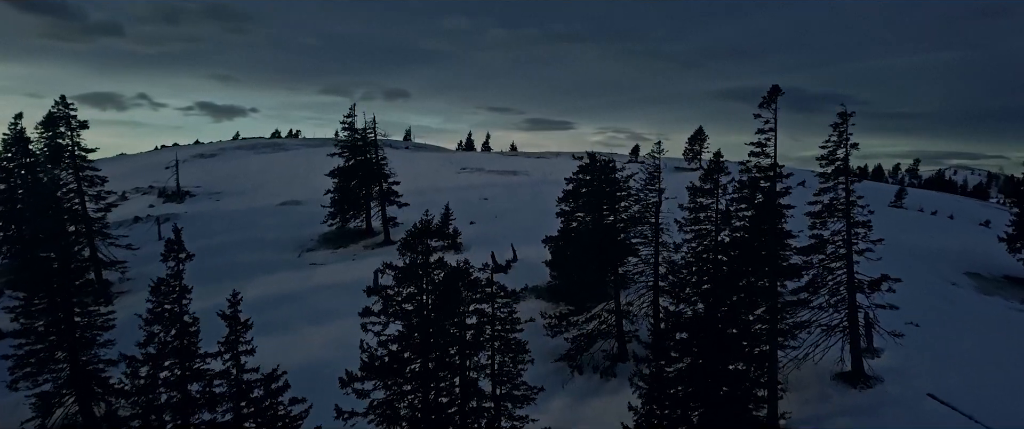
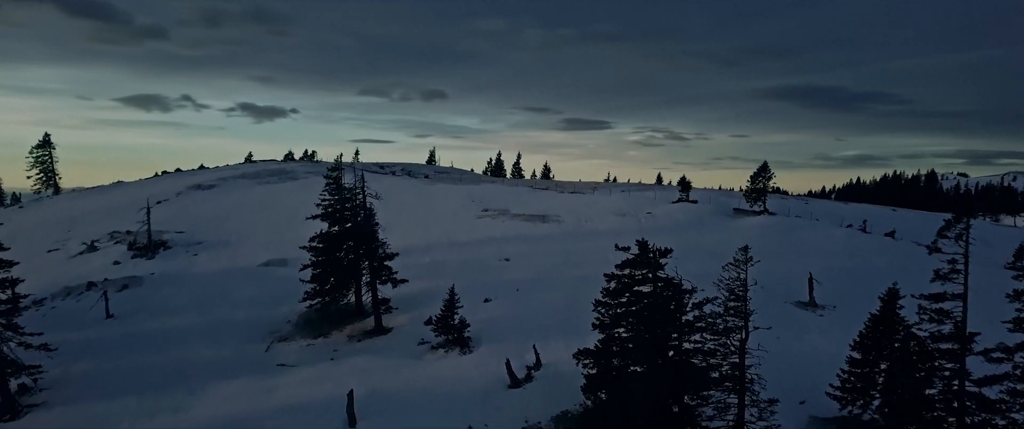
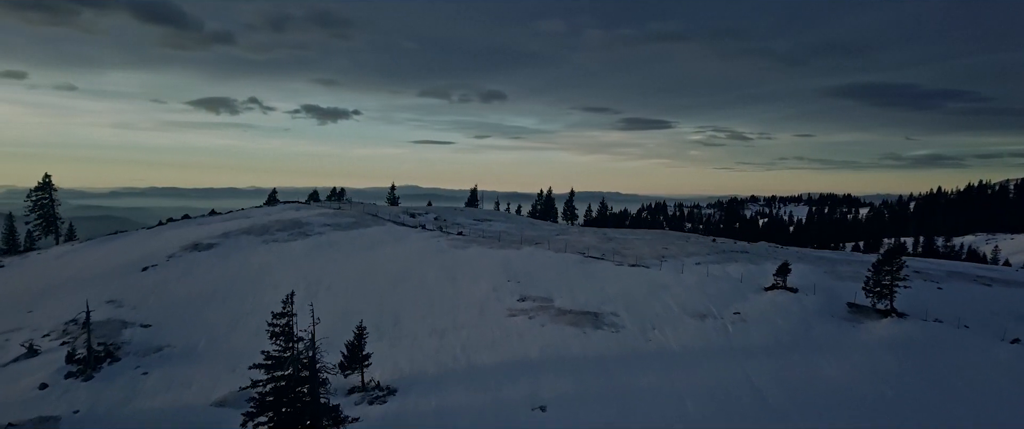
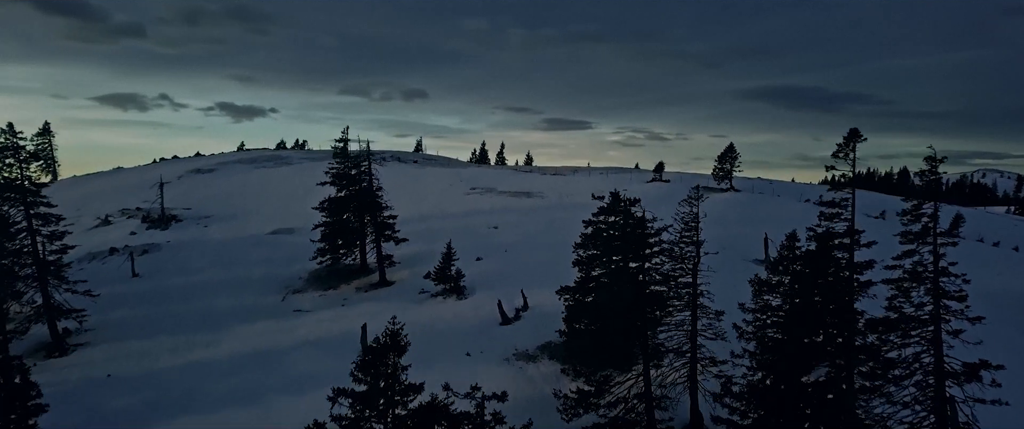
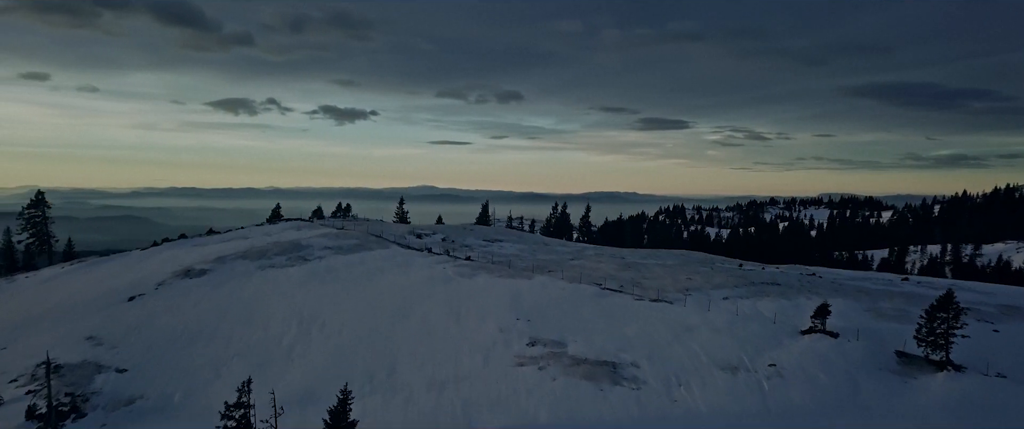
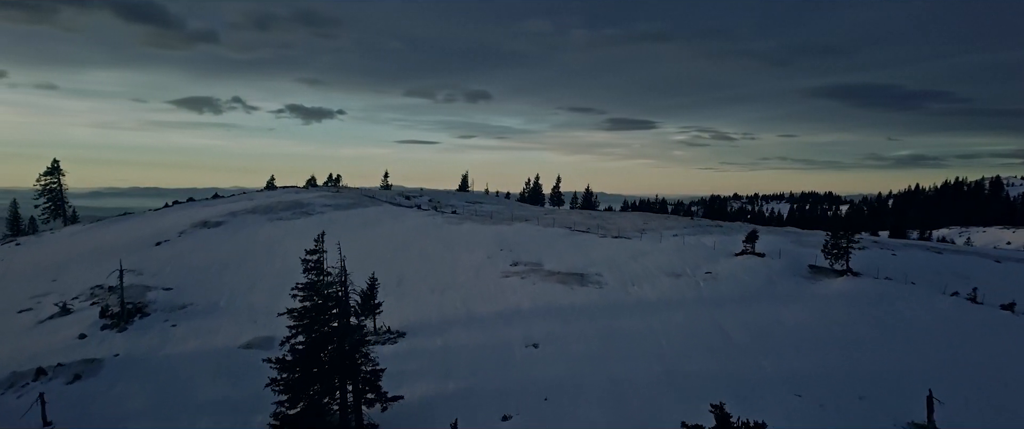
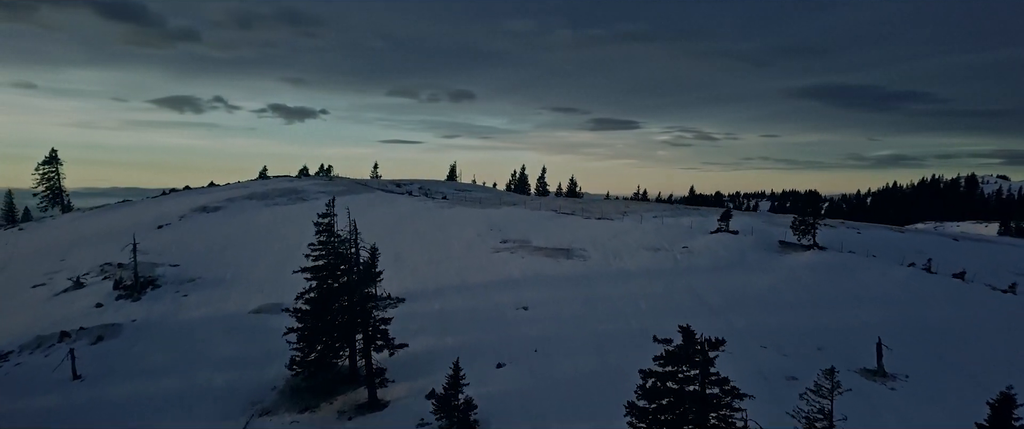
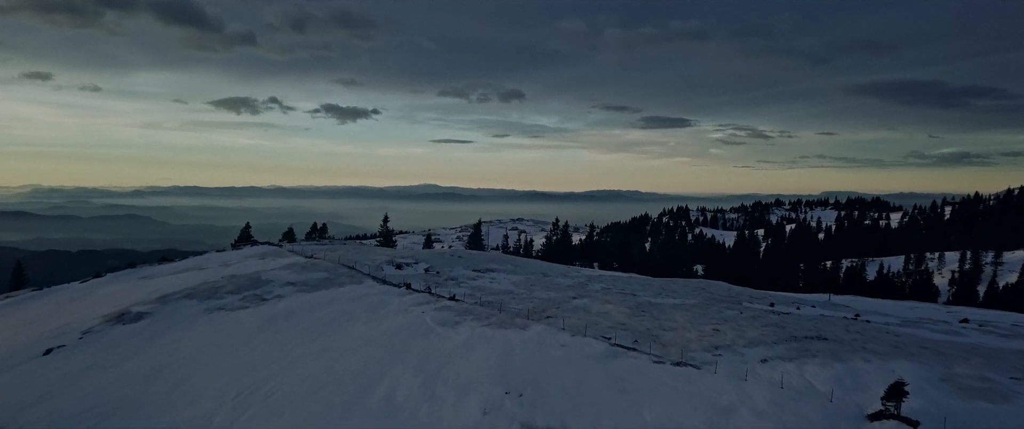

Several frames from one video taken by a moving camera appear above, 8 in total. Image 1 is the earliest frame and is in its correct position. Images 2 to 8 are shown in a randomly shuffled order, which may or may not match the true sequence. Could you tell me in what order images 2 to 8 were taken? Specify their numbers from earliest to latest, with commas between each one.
4, 2, 7, 6, 3, 5, 8
